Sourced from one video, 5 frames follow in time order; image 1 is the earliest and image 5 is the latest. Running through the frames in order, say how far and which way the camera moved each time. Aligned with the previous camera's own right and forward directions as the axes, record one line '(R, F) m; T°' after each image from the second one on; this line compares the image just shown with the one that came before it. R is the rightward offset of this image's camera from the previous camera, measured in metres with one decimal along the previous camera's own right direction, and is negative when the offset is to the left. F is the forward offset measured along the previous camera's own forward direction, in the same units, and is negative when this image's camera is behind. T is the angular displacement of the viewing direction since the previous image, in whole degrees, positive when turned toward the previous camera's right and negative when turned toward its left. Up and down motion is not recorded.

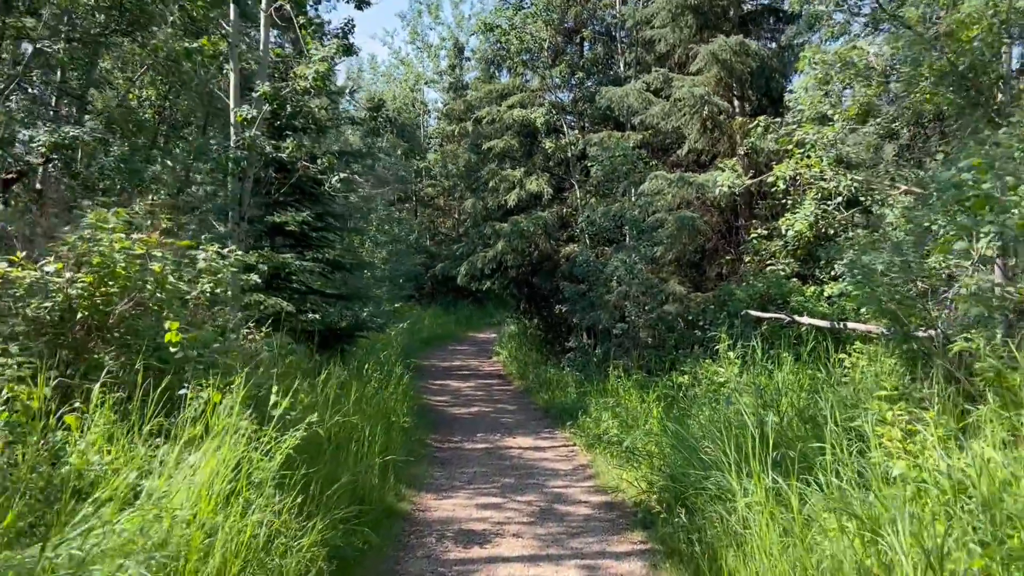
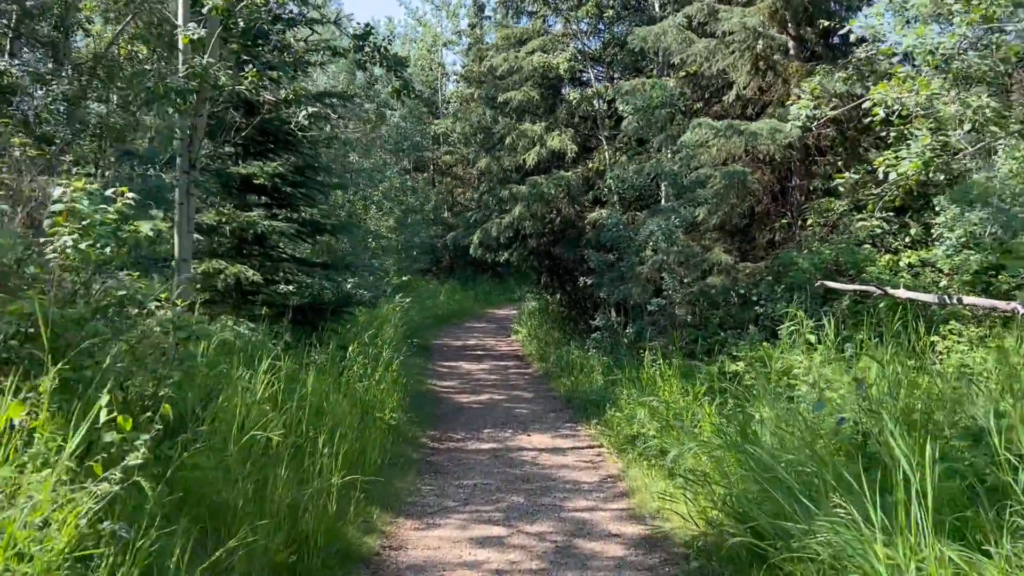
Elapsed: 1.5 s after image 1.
(+0.1, +1.5) m; -2°
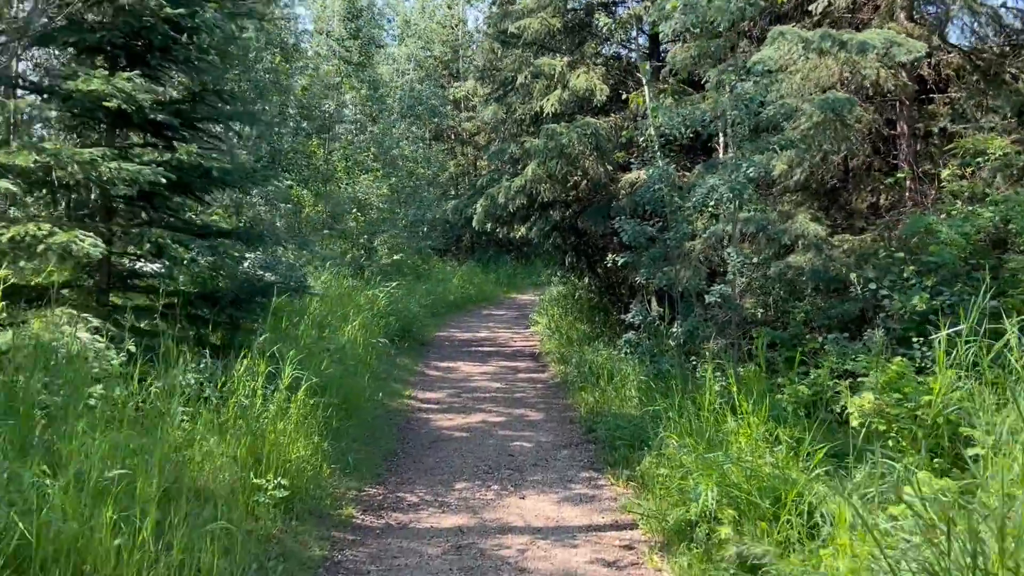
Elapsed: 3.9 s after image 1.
(+0.3, +2.5) m; -3°
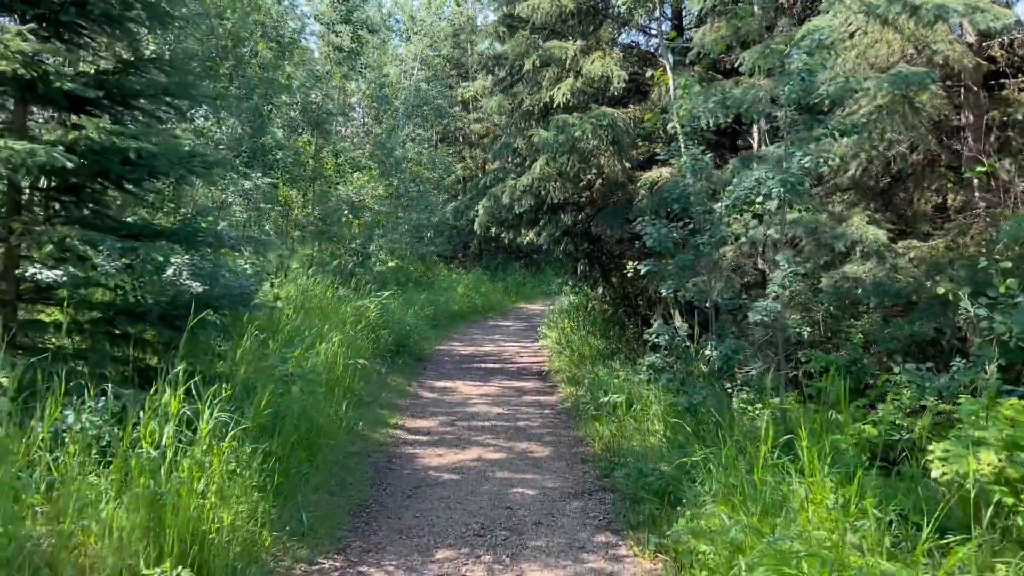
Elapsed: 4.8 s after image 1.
(+0.1, +1.0) m; -1°
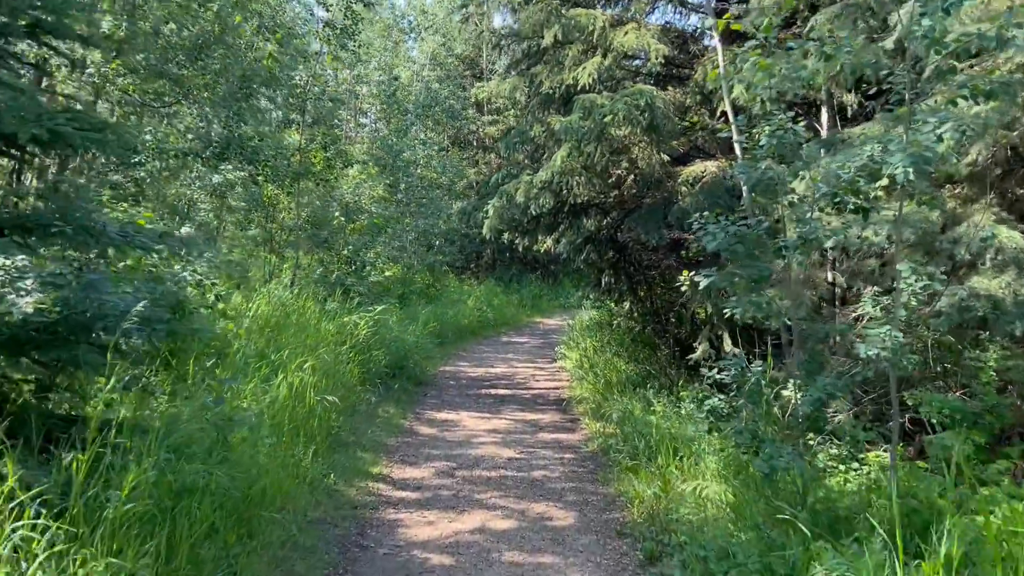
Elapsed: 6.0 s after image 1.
(0.0, +1.3) m; -1°
